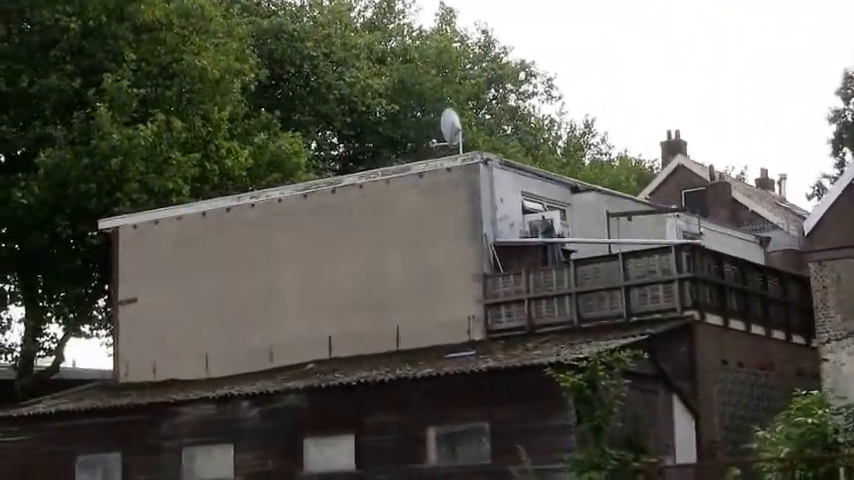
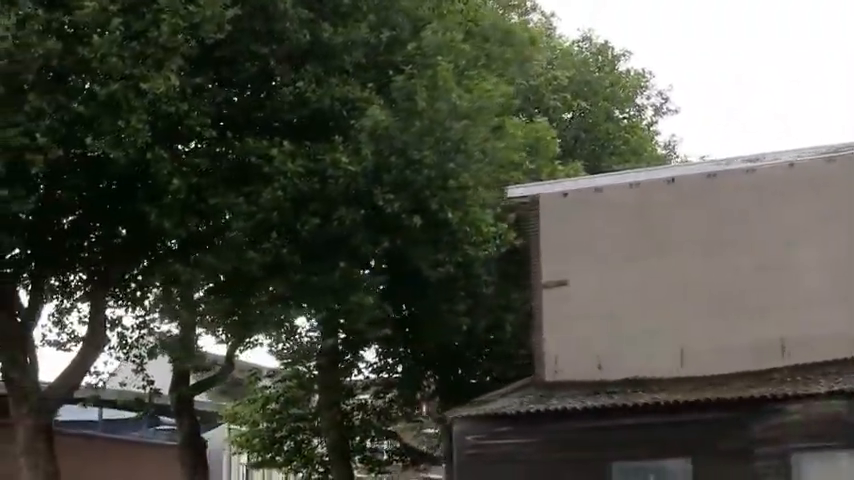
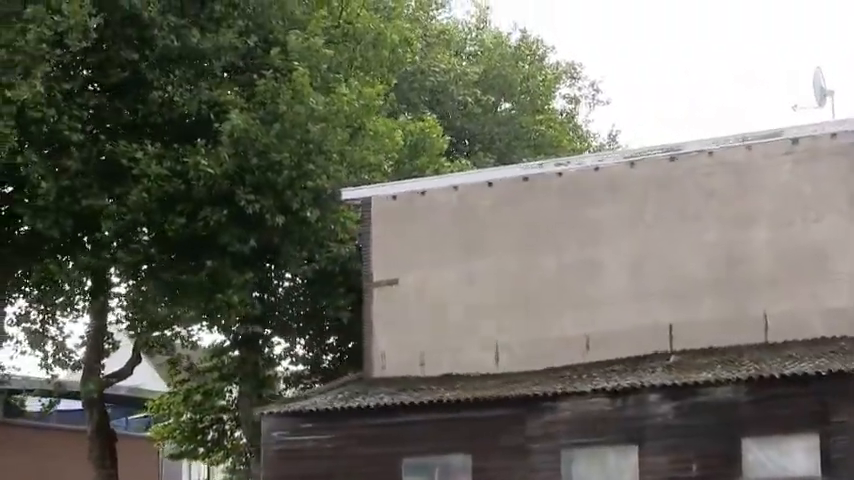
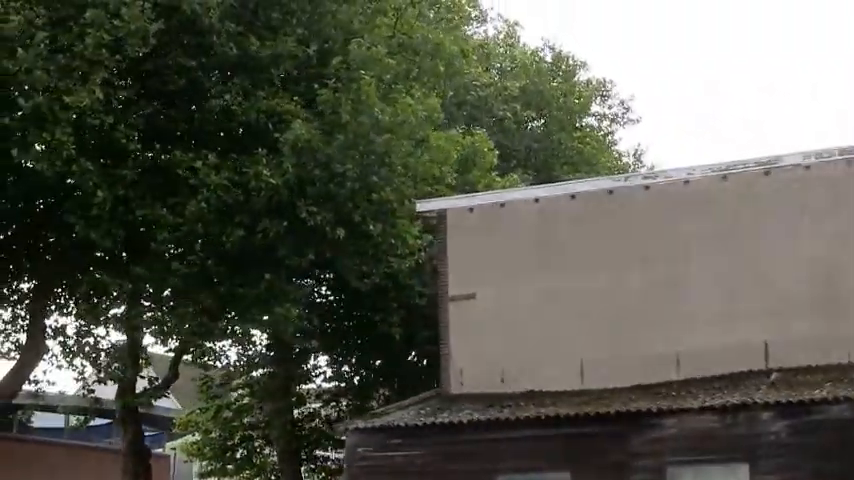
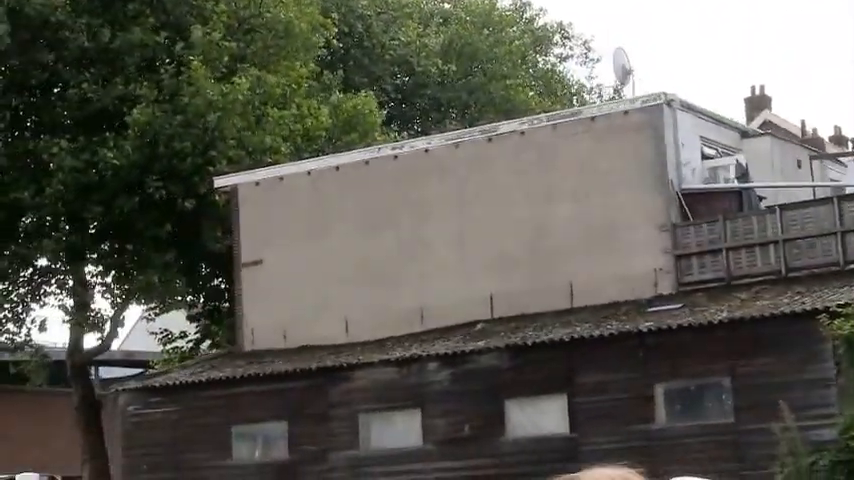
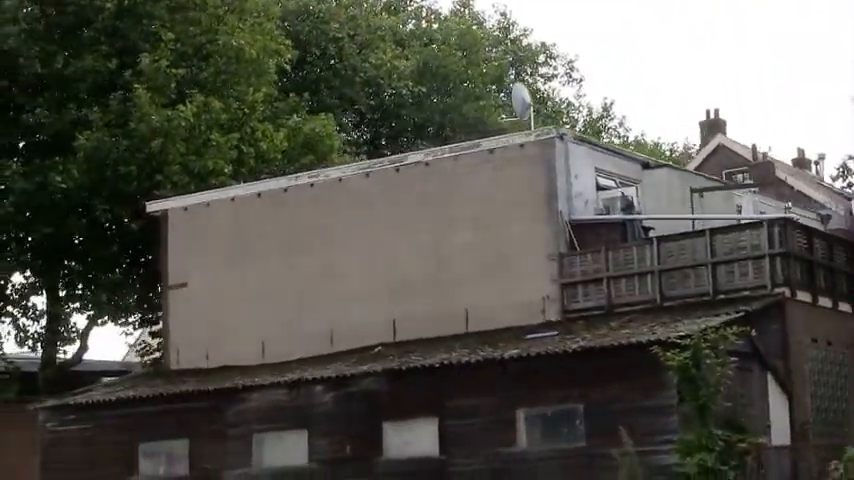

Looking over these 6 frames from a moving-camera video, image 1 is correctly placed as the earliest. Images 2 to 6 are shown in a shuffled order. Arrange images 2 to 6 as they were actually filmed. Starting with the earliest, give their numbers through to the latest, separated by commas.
6, 5, 3, 4, 2
